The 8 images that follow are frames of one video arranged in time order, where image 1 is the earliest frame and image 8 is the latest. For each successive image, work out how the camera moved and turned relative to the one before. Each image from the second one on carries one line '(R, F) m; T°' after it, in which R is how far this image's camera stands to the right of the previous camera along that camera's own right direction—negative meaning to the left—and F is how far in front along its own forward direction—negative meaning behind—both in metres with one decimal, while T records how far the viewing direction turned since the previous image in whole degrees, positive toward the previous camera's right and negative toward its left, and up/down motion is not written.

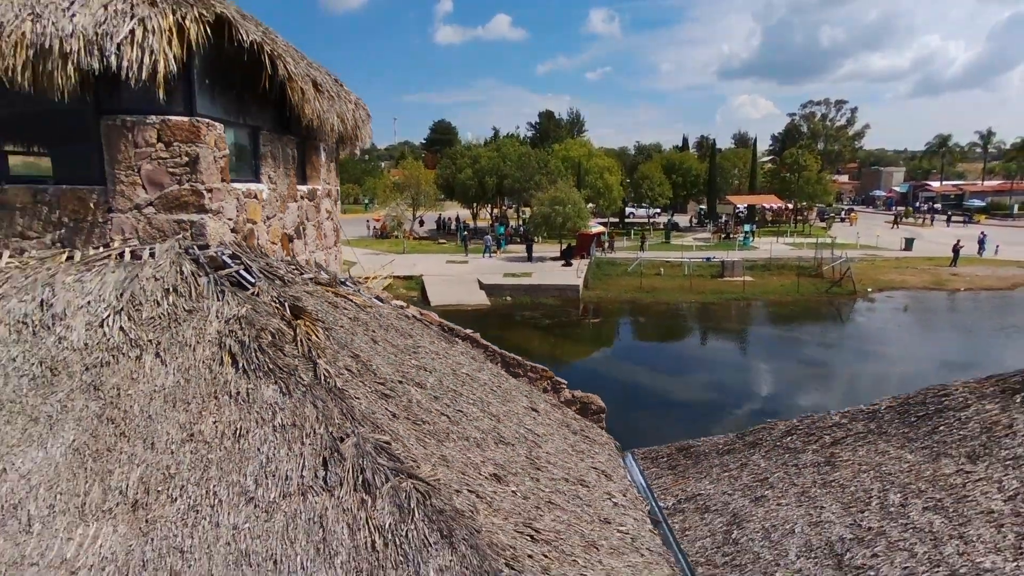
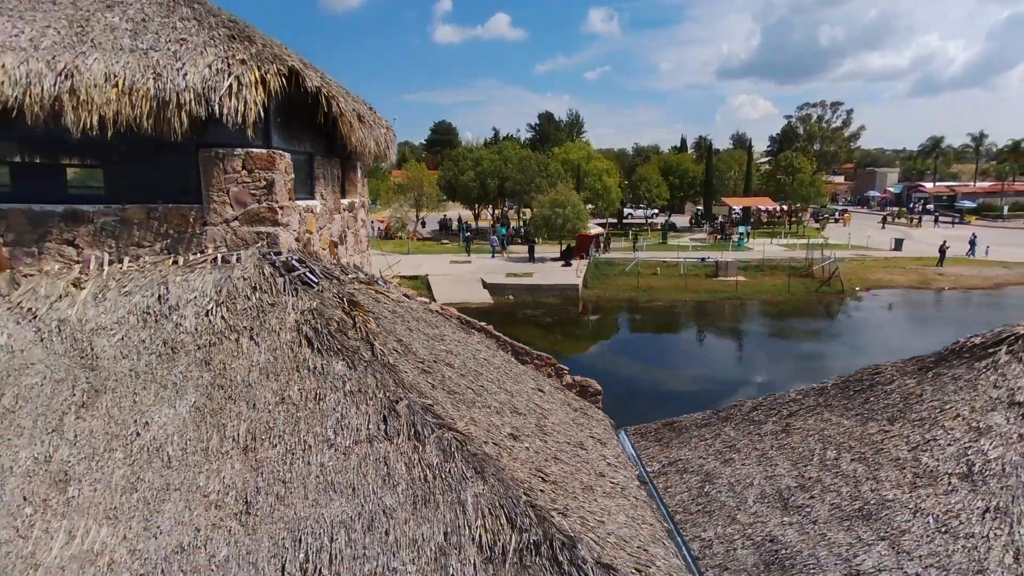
(-0.1, -1.3) m; 0°
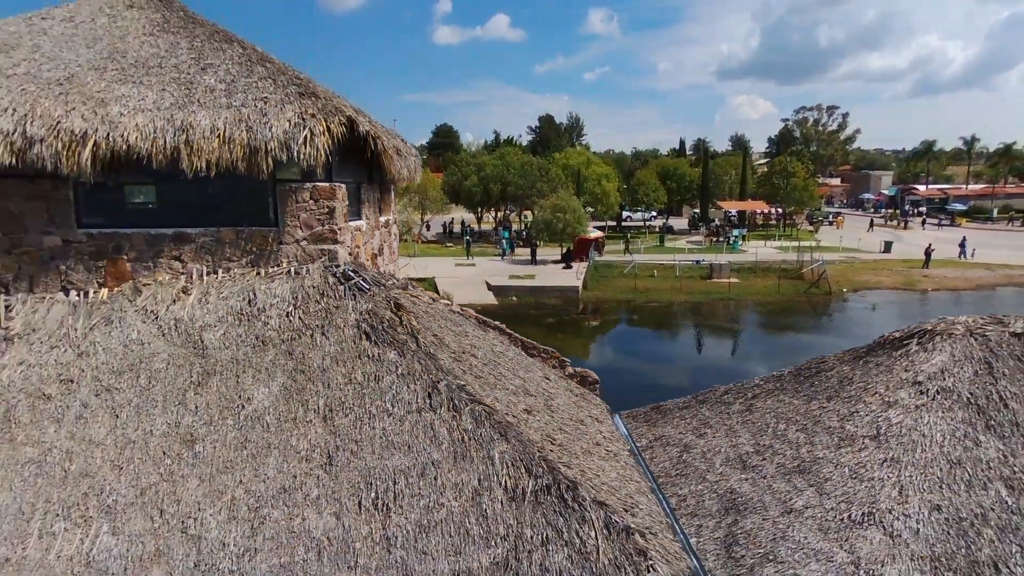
(-0.1, -1.6) m; 0°
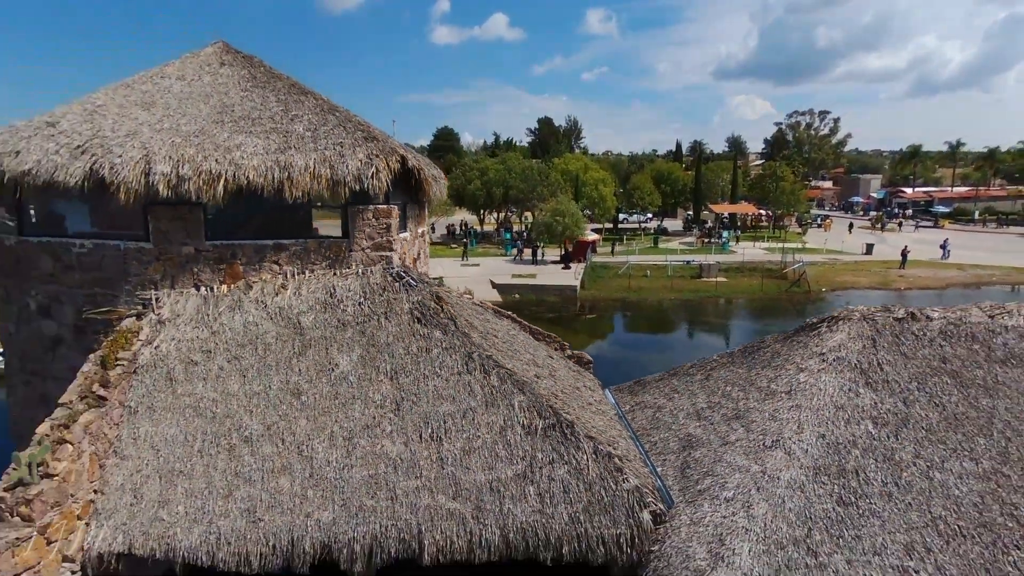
(-0.2, -2.6) m; 0°
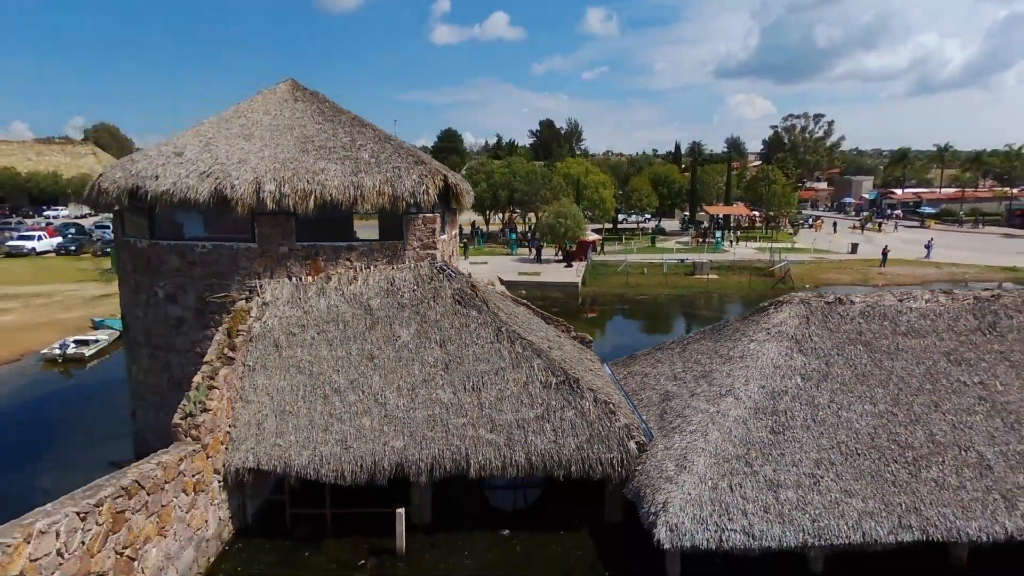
(-0.3, -3.0) m; 0°
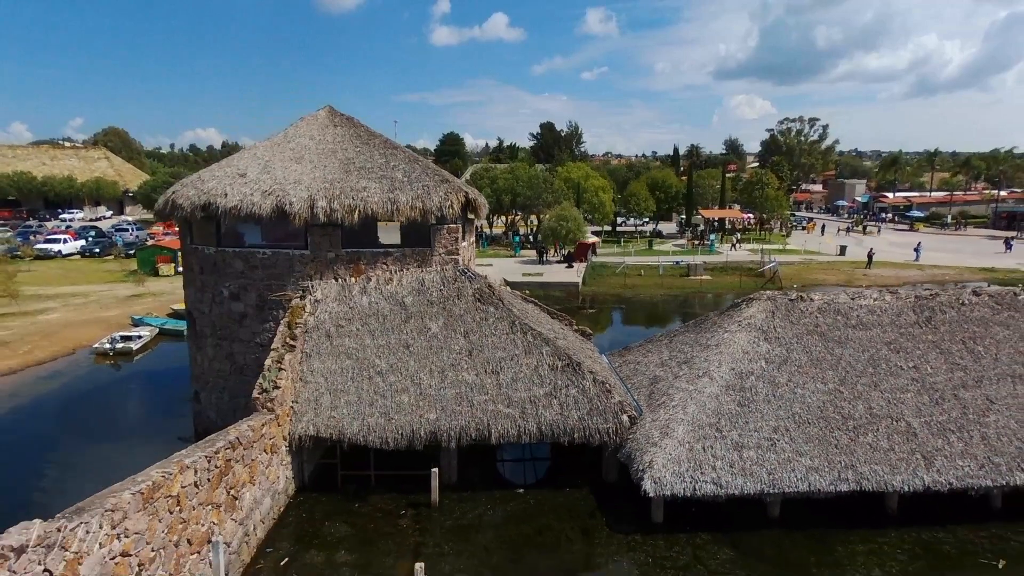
(-0.2, -2.4) m; 0°
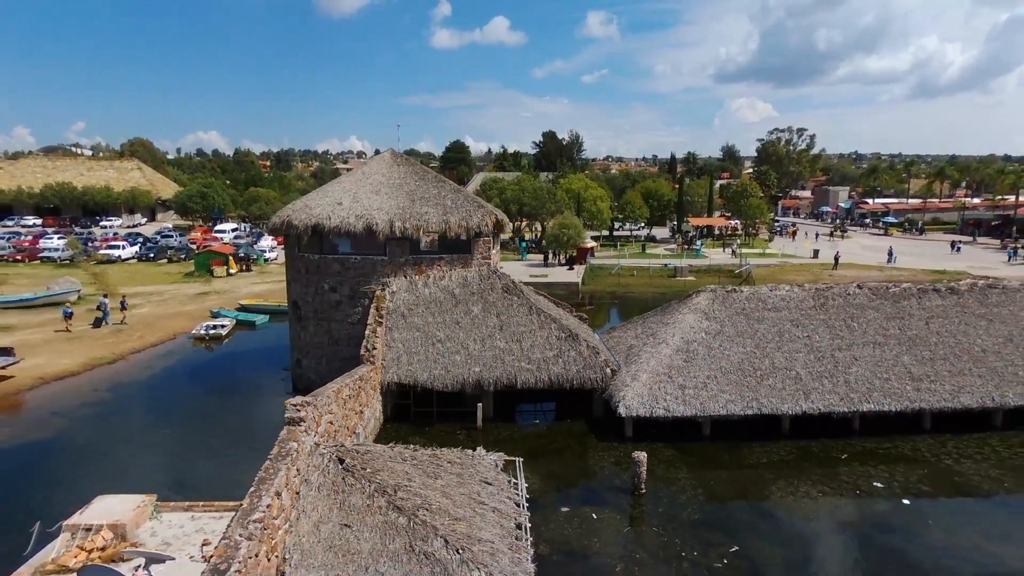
(-0.4, -6.4) m; 0°
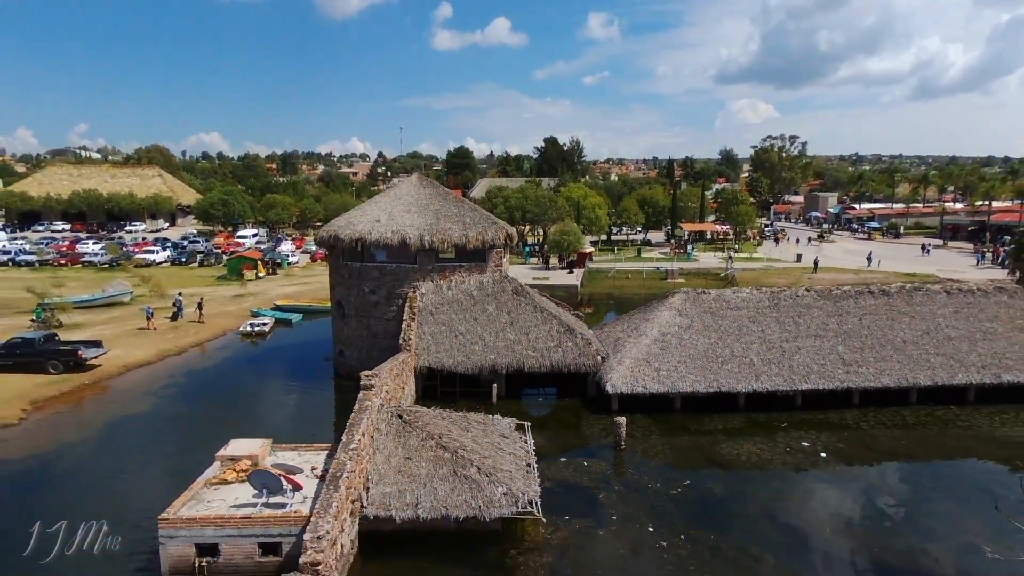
(-0.2, -4.7) m; 0°
